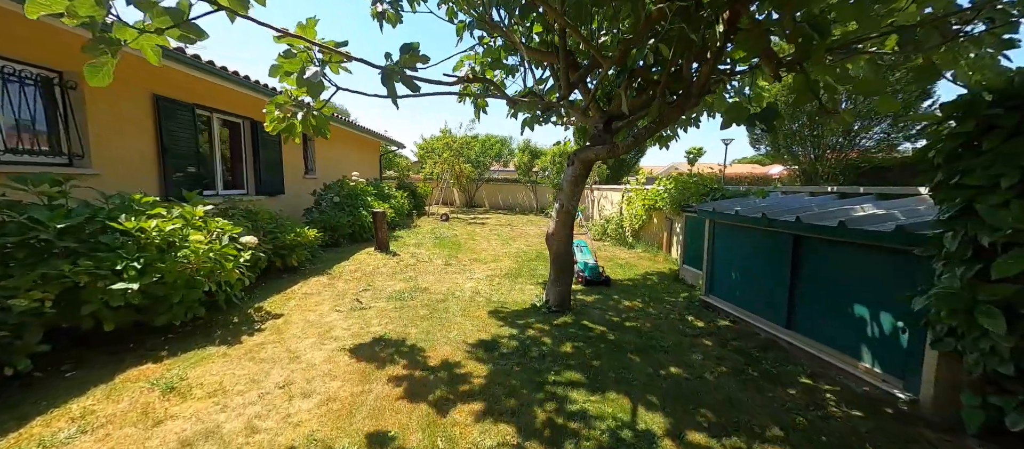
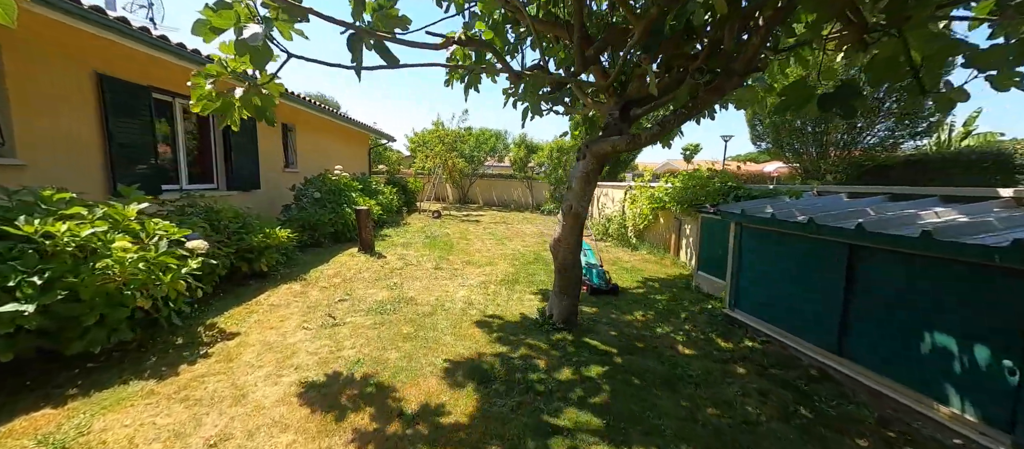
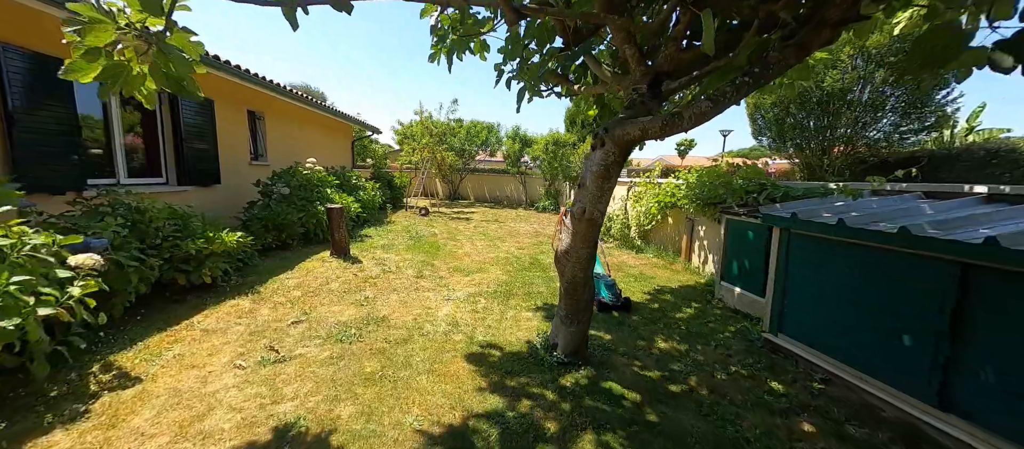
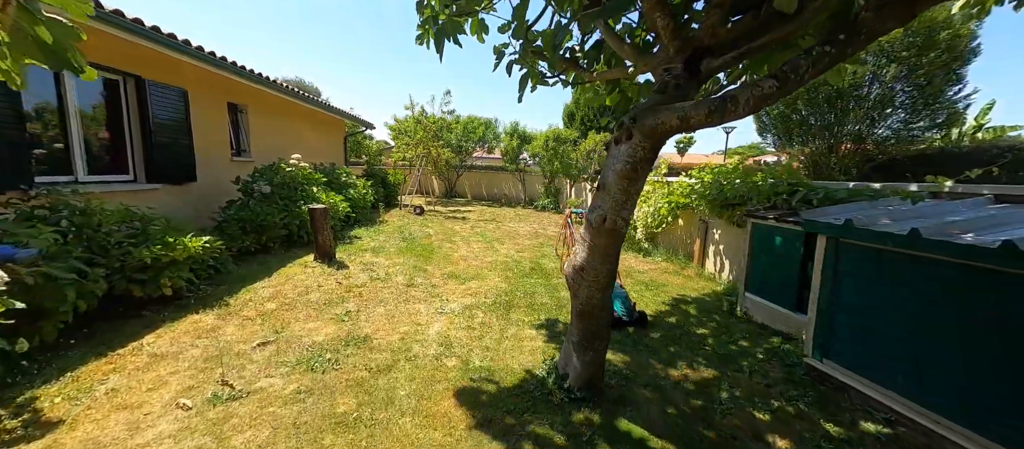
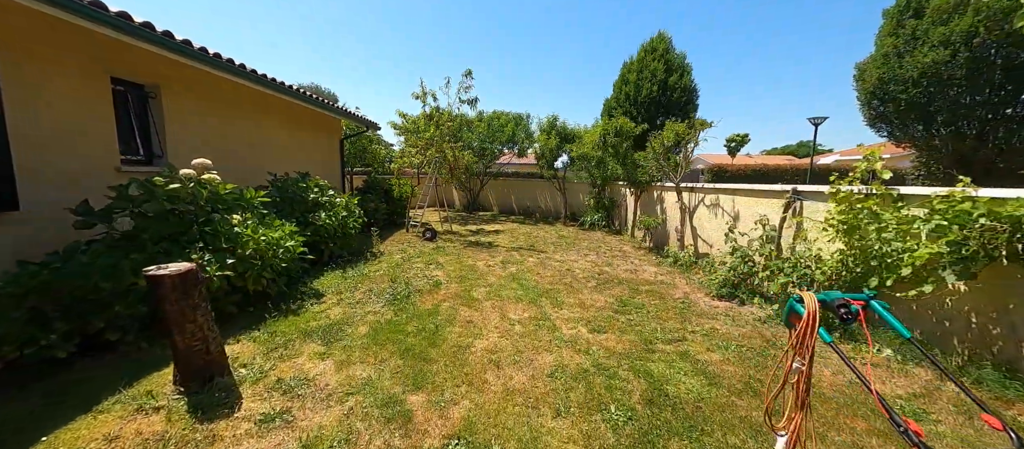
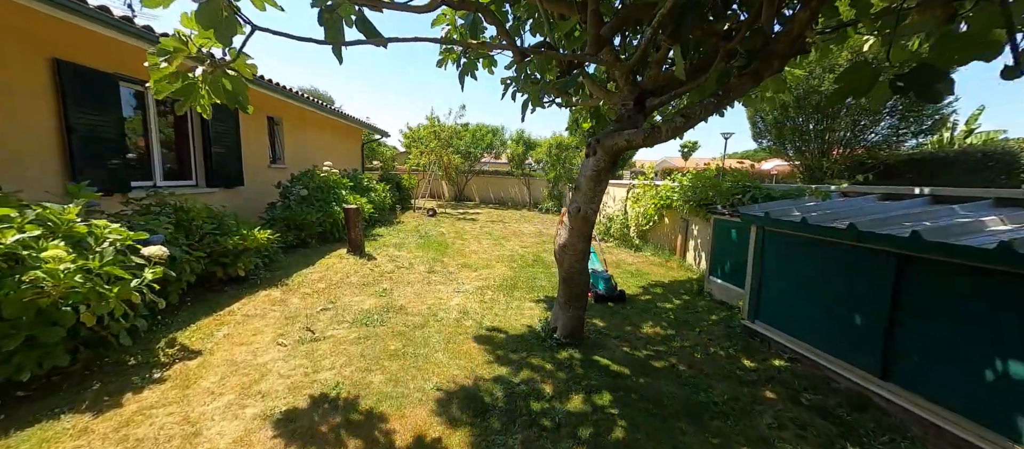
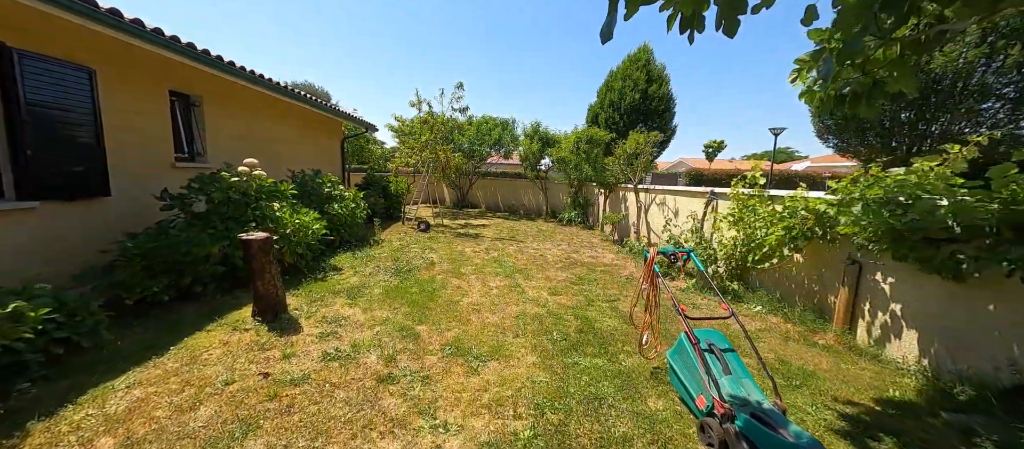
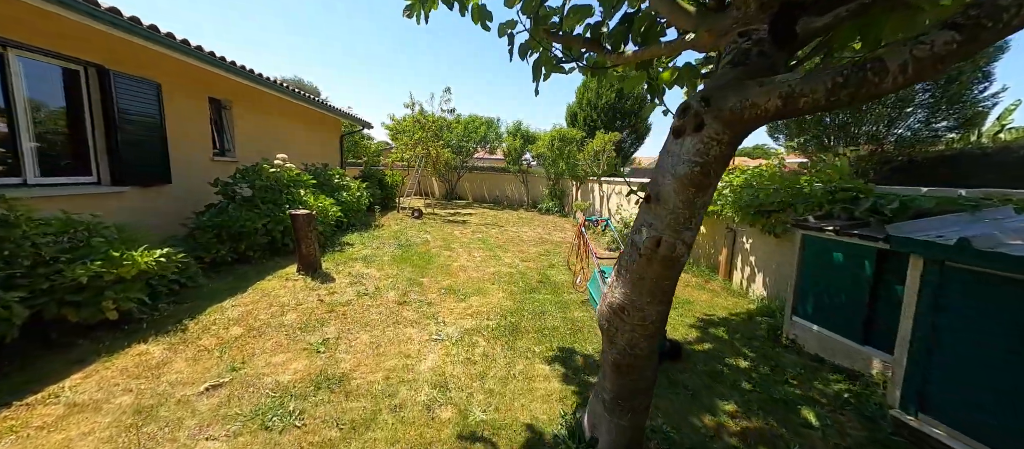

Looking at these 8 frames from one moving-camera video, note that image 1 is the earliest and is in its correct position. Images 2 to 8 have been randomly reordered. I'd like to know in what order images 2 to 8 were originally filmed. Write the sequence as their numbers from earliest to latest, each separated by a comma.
2, 6, 3, 4, 8, 7, 5
